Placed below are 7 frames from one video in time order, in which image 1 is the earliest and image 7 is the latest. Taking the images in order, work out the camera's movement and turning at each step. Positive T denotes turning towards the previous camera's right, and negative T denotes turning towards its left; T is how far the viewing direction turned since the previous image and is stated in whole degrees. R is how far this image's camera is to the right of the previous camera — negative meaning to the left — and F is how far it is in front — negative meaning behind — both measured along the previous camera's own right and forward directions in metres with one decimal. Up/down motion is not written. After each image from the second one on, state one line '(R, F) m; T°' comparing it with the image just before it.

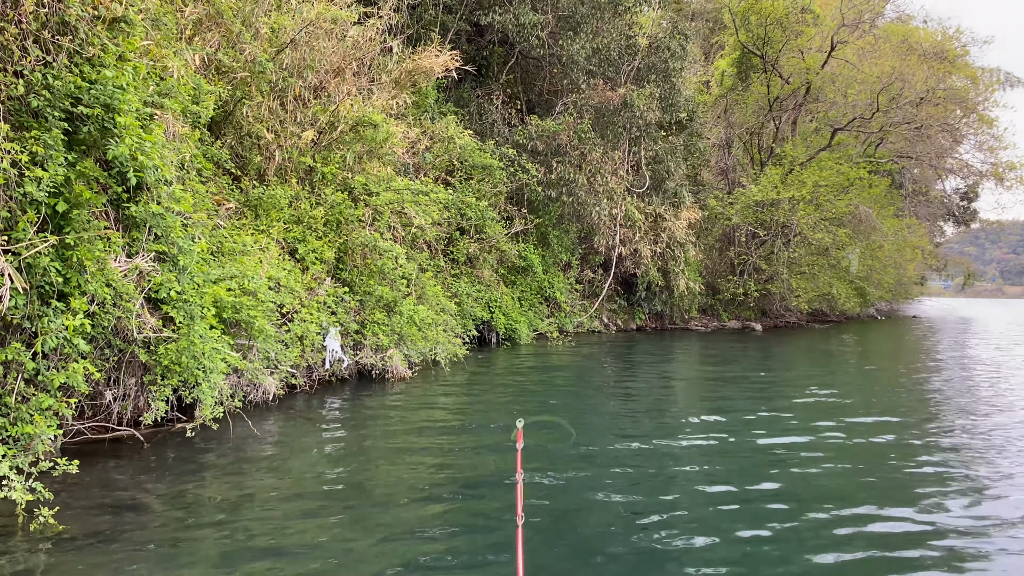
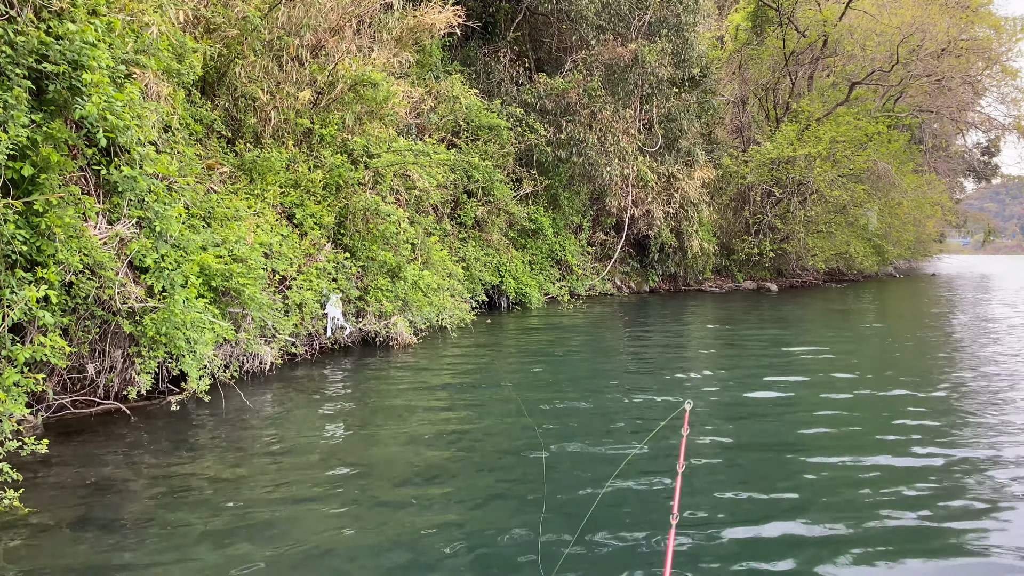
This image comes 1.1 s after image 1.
(+0.1, +0.3) m; -1°
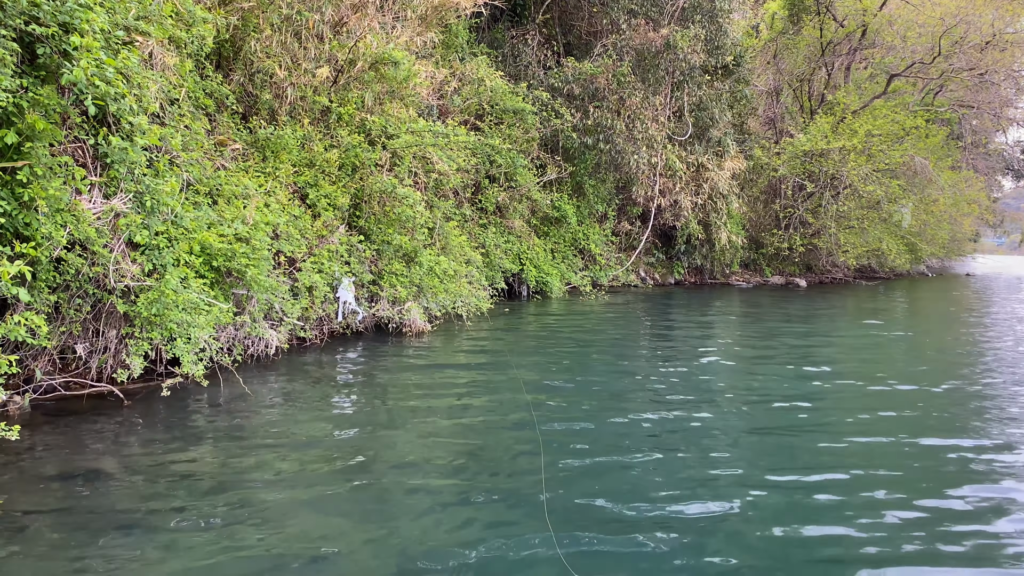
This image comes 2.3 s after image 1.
(+0.1, +0.3) m; -2°
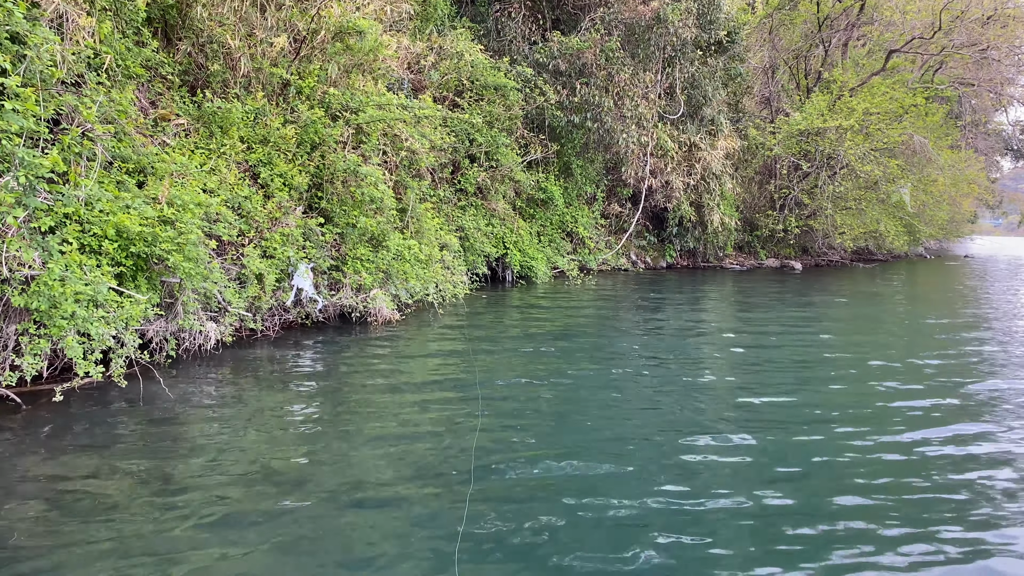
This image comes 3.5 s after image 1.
(+0.2, +0.6) m; 0°
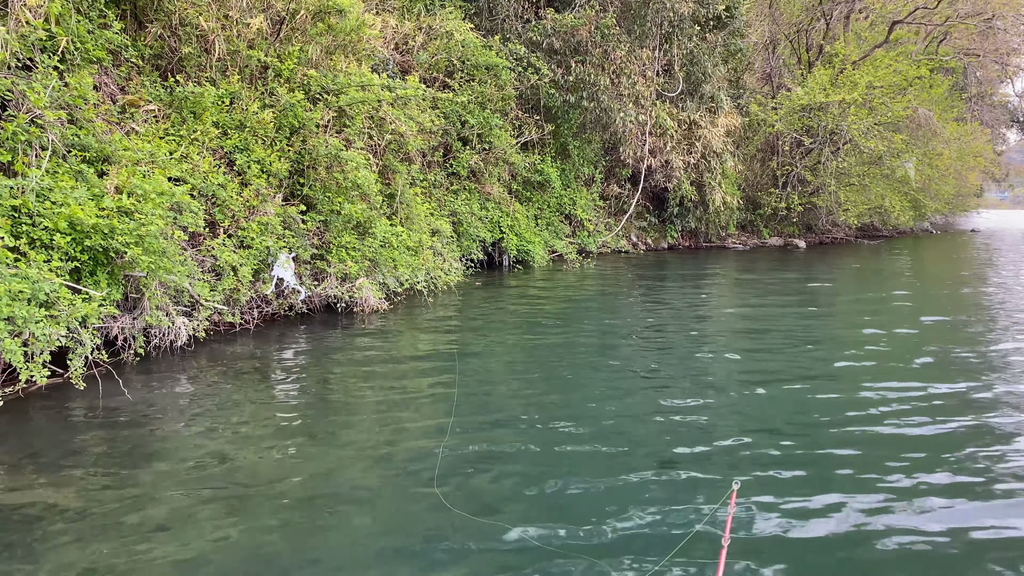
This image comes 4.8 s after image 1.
(+0.1, +0.3) m; 0°
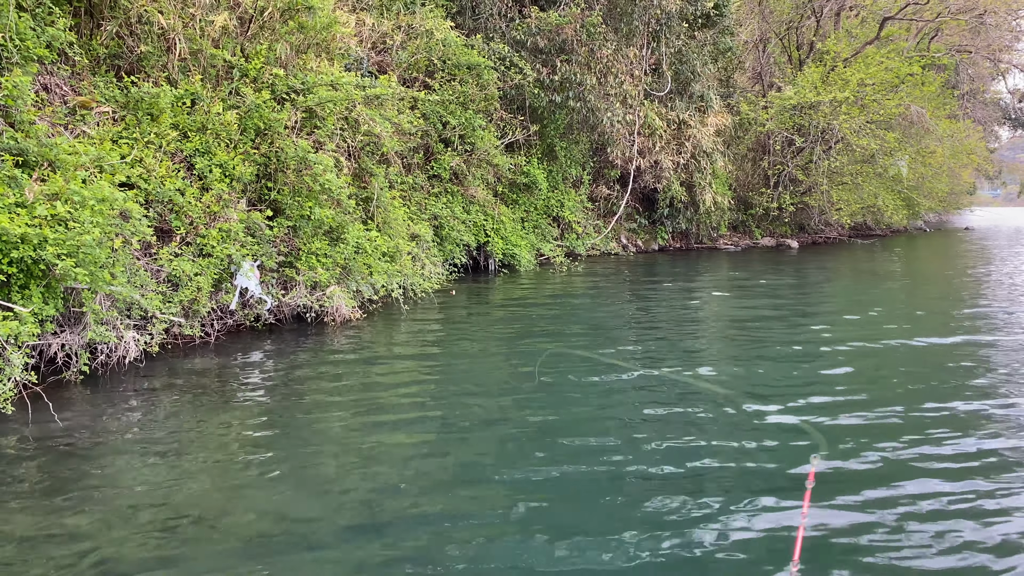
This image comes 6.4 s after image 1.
(+0.1, +0.3) m; 0°
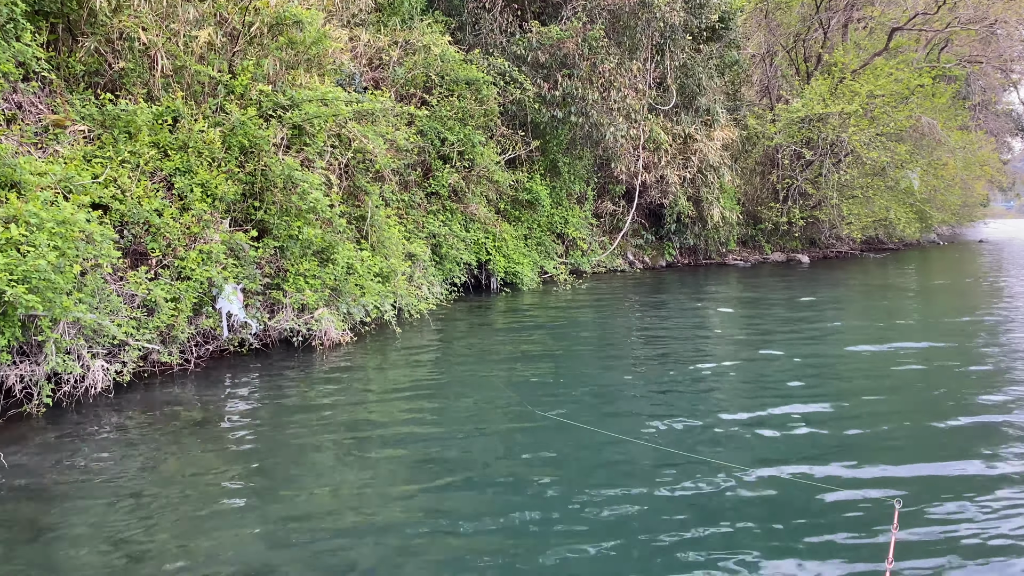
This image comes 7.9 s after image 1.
(+0.1, +0.3) m; -1°
